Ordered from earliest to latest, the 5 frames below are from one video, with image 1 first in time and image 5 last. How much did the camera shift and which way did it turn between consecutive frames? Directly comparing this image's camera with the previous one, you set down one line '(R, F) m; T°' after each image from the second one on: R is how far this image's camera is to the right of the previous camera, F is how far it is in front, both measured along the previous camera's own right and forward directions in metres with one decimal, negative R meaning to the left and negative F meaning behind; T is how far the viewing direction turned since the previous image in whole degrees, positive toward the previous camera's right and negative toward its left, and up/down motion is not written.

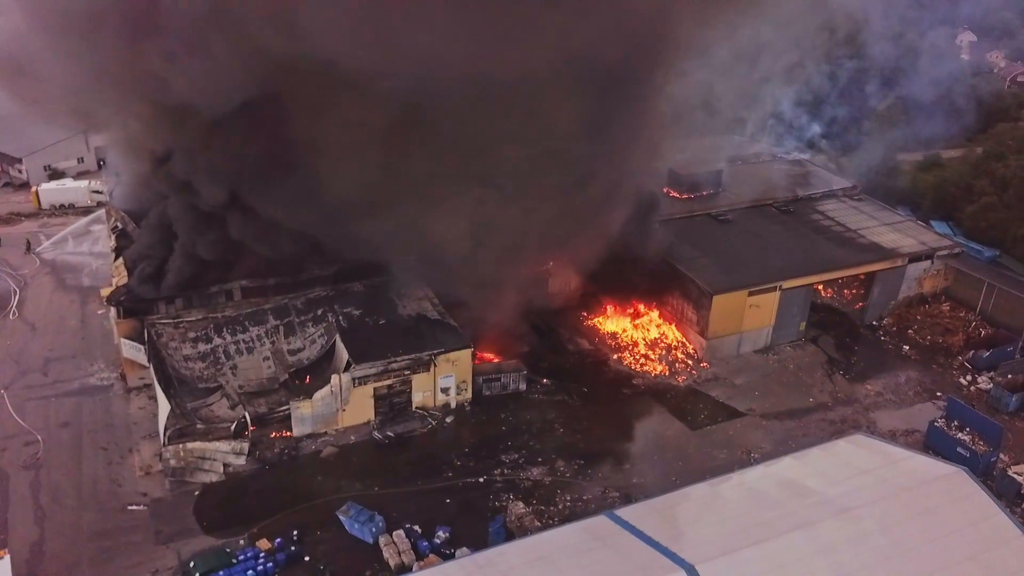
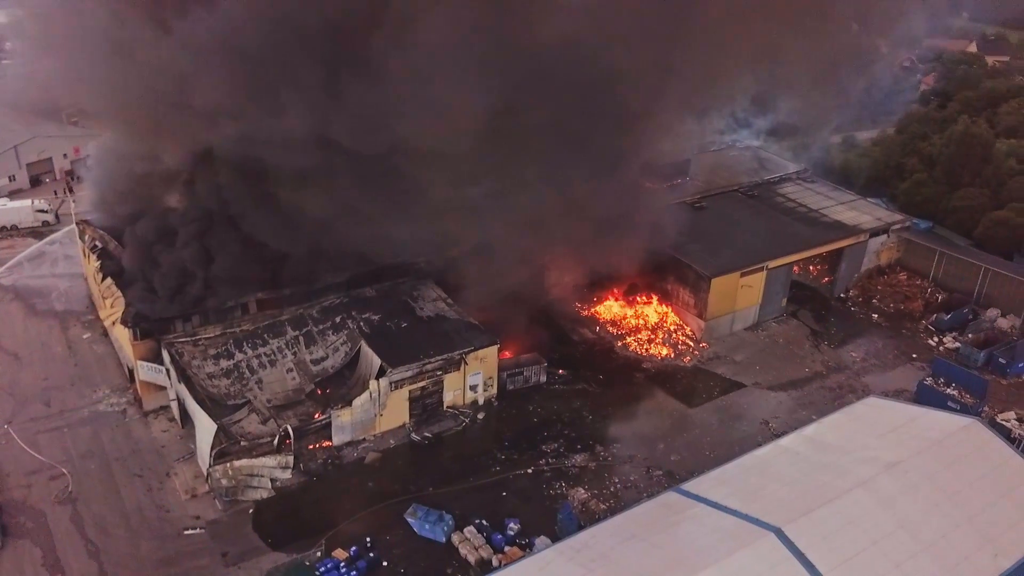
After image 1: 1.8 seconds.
(-1.8, -0.1) m; +7°
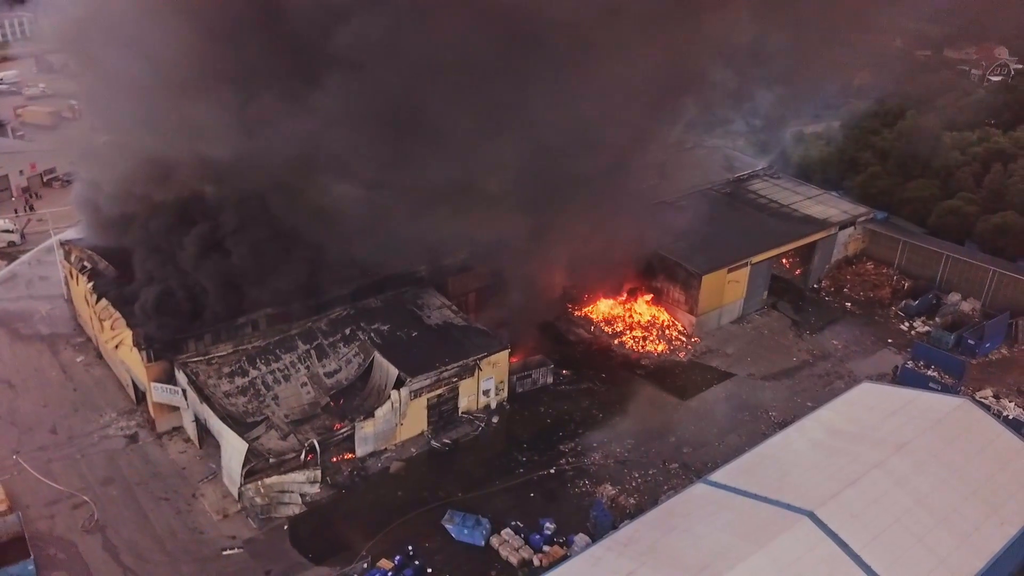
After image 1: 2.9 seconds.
(-1.1, -0.2) m; +4°
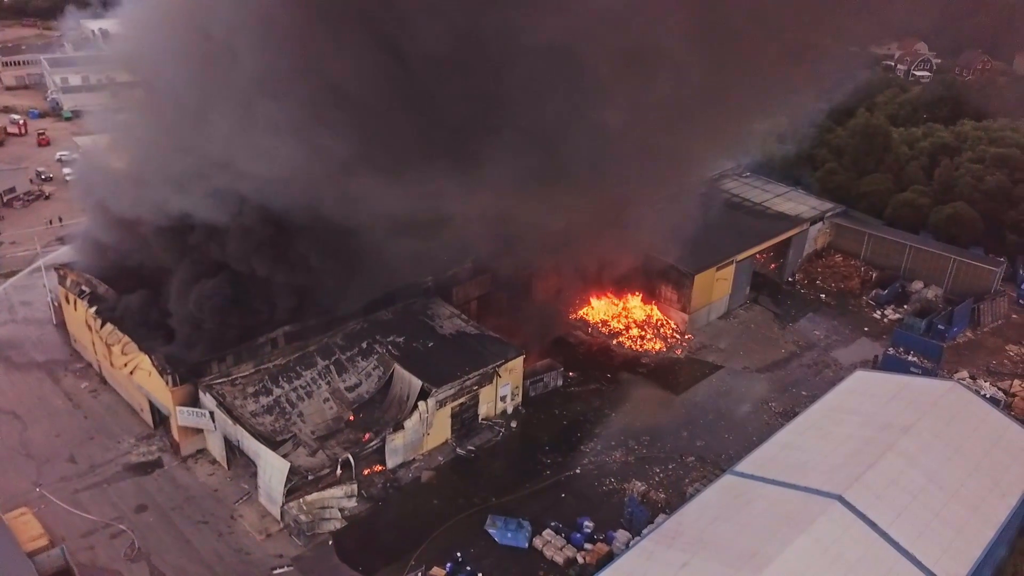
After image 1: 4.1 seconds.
(-1.2, -0.3) m; +5°
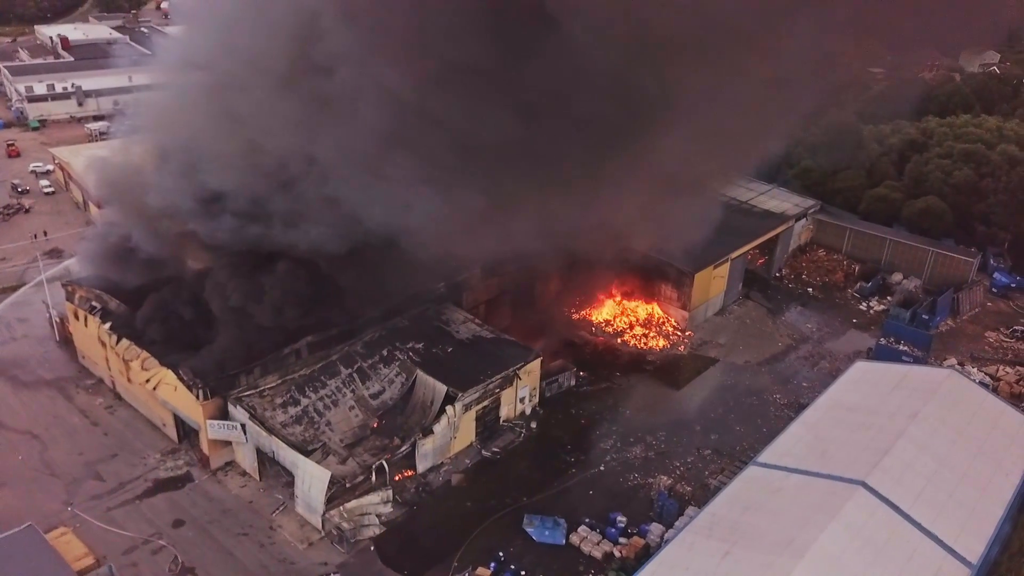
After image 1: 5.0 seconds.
(-0.9, -0.2) m; +3°
